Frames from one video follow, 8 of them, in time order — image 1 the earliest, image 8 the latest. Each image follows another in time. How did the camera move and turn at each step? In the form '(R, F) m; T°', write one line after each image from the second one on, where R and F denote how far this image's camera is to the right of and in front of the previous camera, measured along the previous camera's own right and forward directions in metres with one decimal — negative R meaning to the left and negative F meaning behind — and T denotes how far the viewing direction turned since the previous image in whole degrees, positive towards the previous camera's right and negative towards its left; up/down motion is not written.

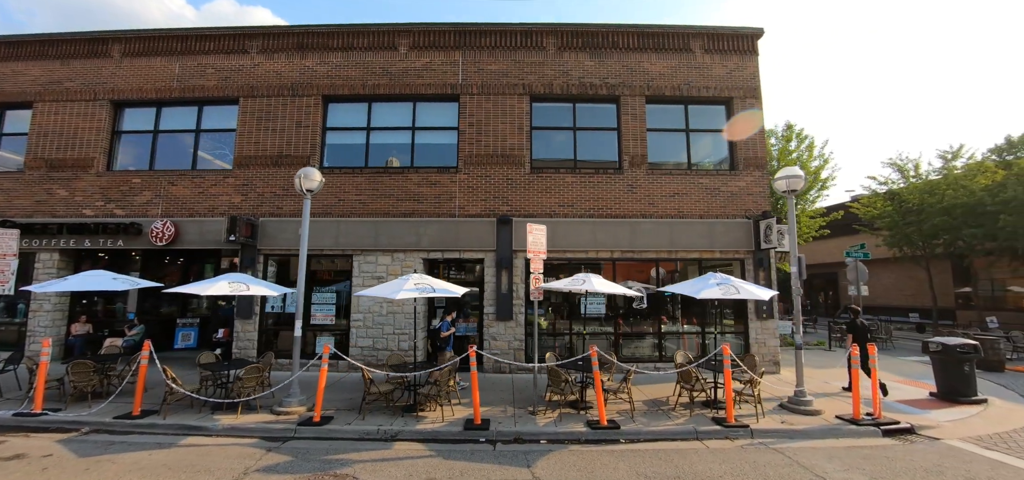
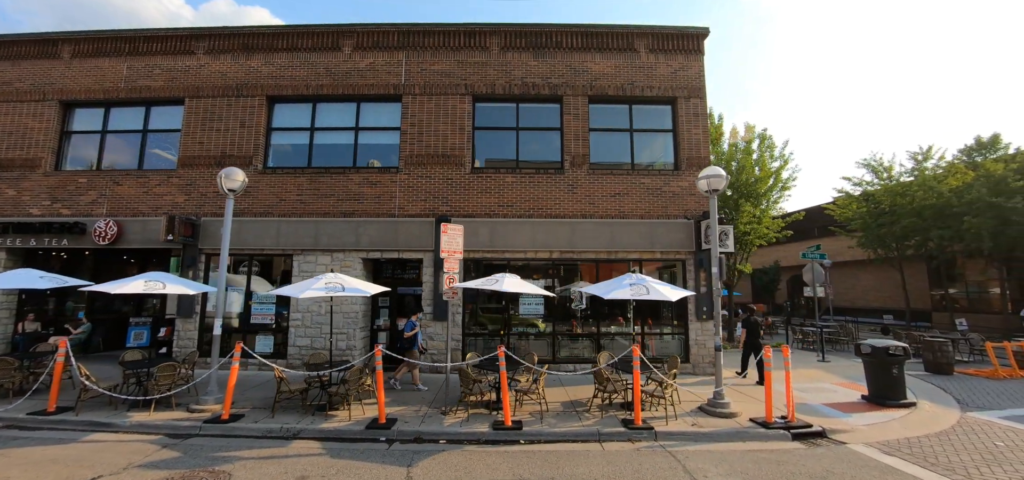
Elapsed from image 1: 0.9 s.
(+1.6, 0.0) m; -1°
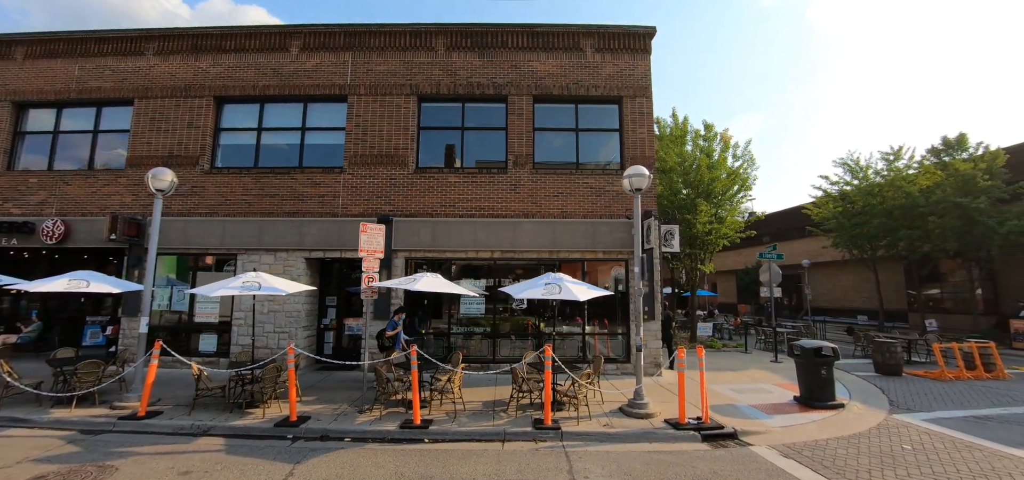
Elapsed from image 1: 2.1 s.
(+1.5, 0.0) m; -1°
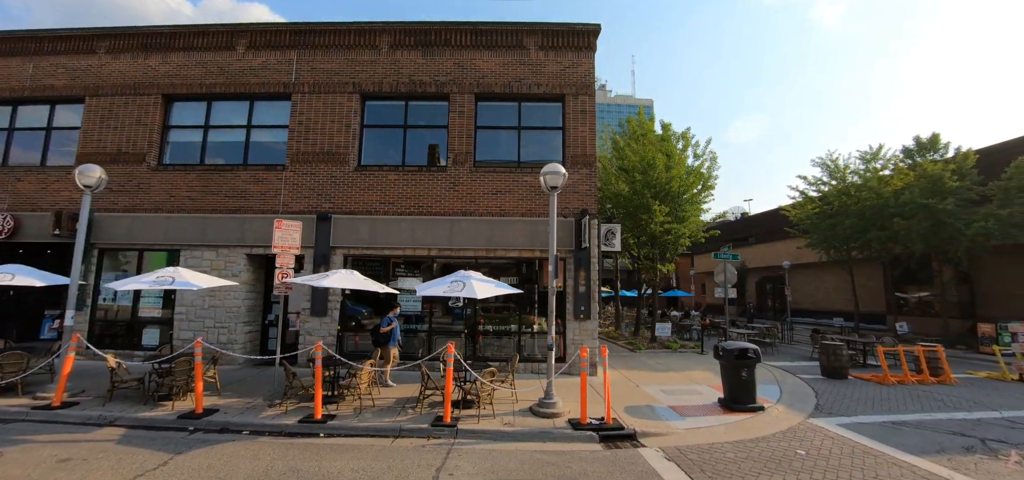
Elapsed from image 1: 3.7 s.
(+1.7, 0.0) m; -1°
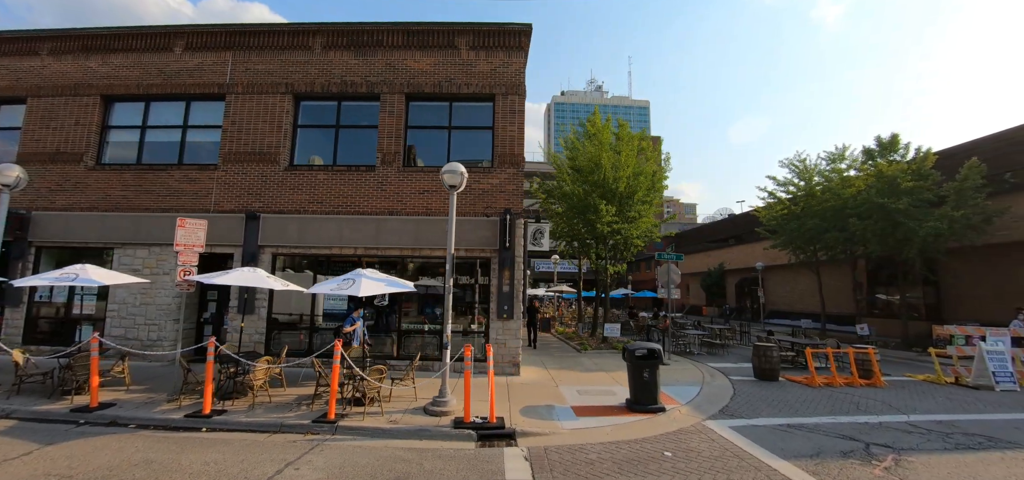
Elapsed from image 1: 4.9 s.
(+2.0, 0.0) m; -1°
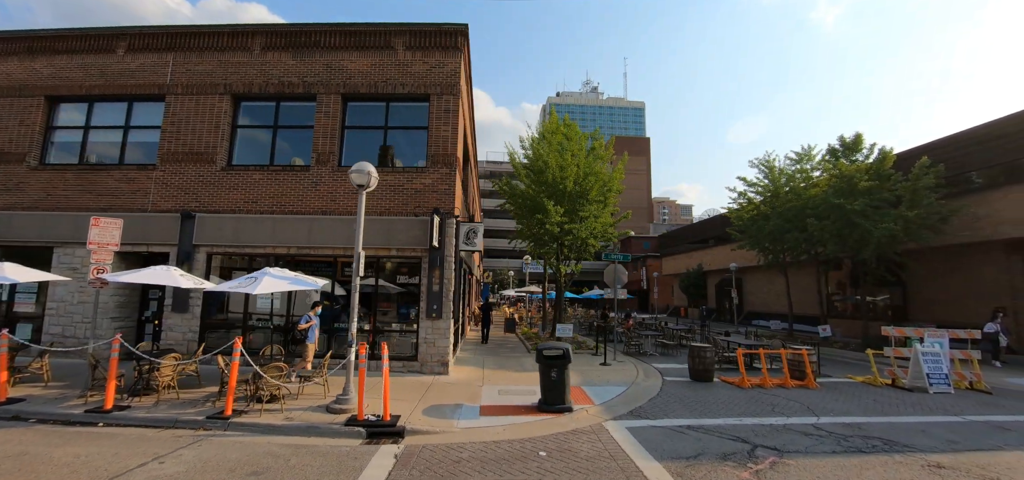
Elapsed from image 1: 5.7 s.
(+1.8, 0.0) m; -1°
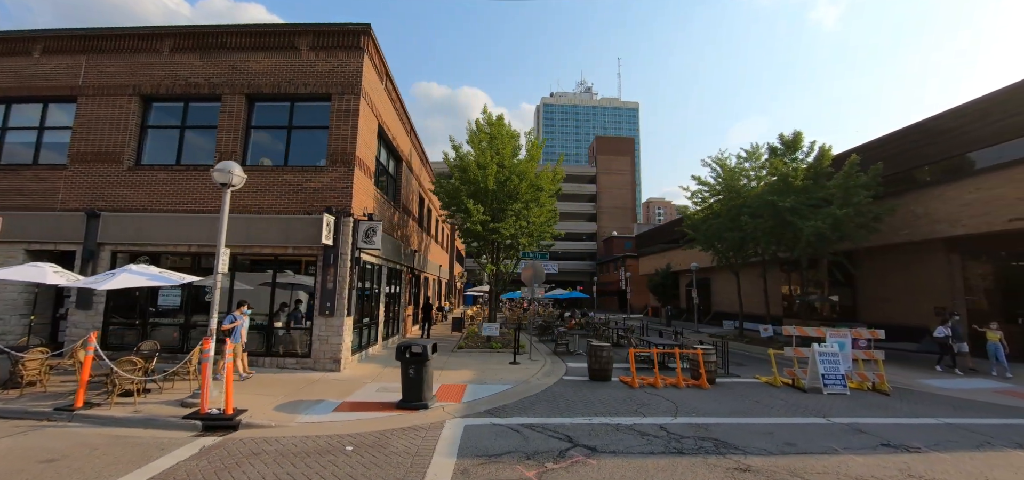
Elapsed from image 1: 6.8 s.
(+2.8, 0.0) m; -2°
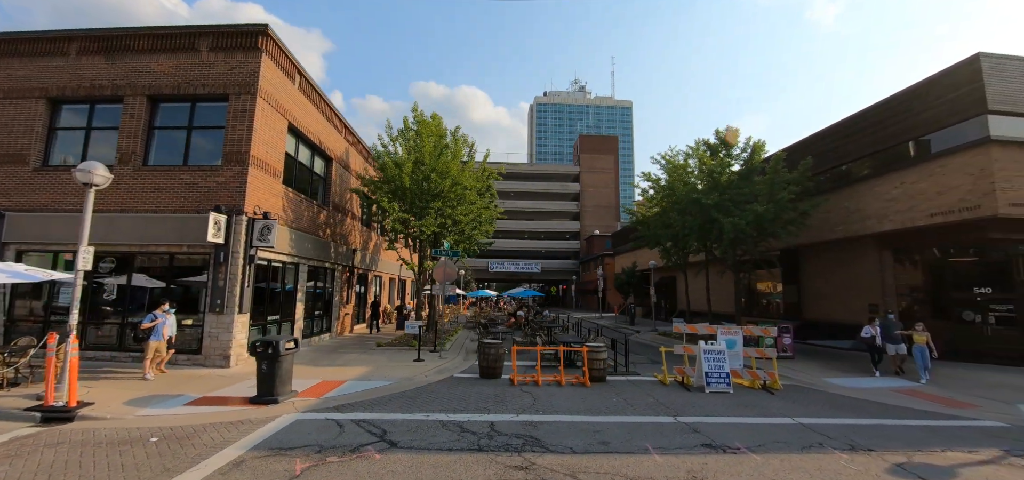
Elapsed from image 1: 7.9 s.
(+3.1, +0.1) m; -2°
